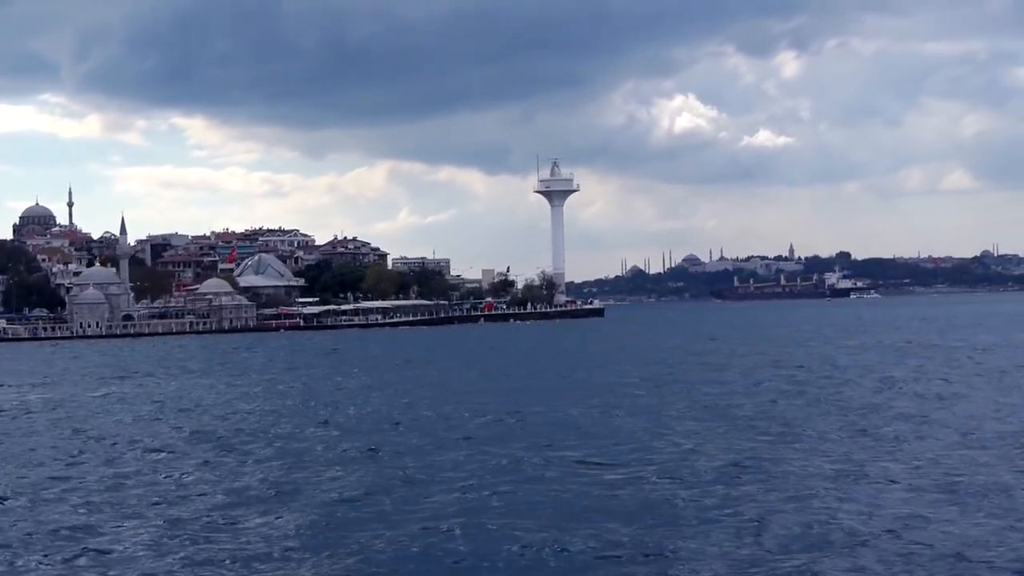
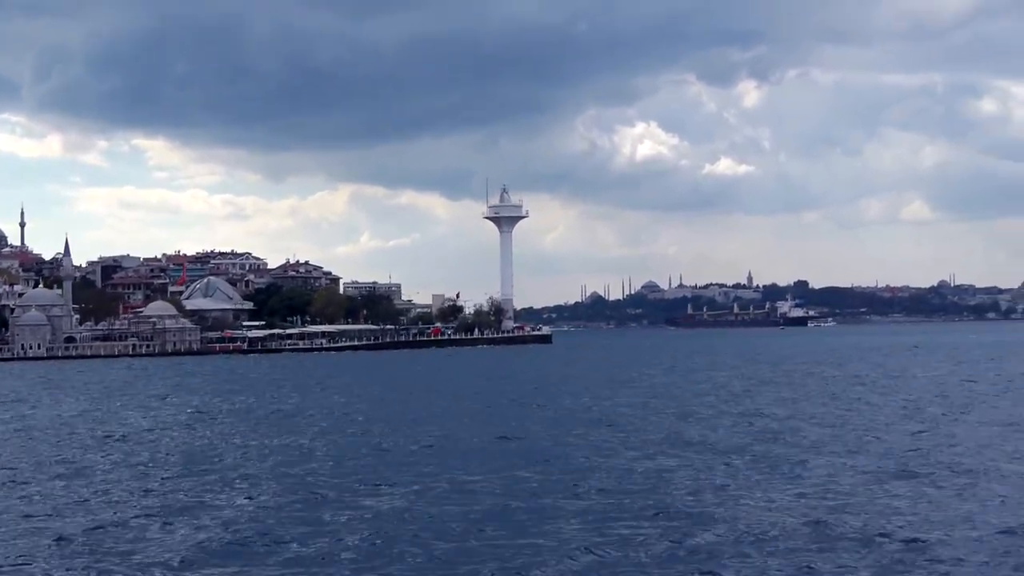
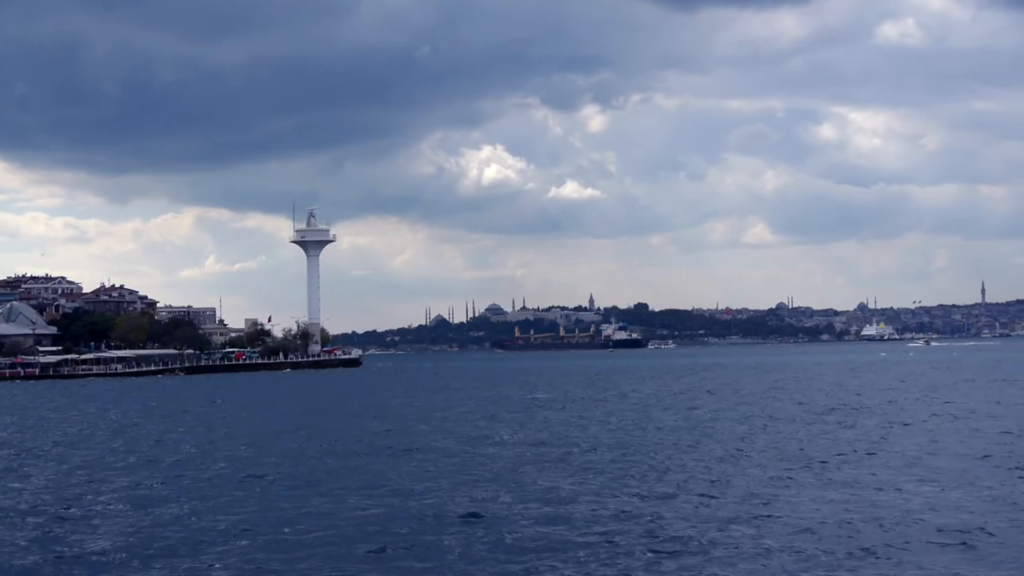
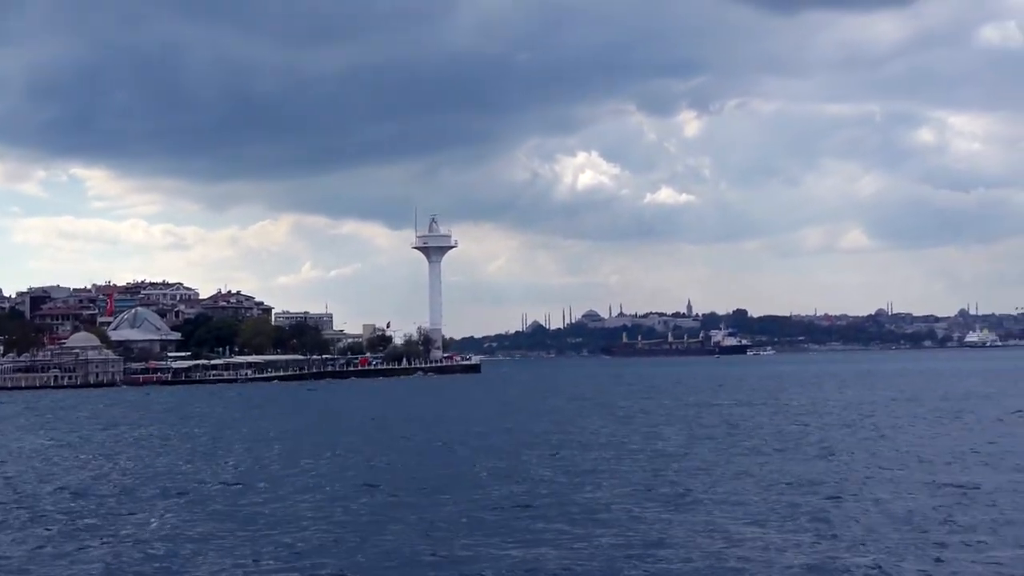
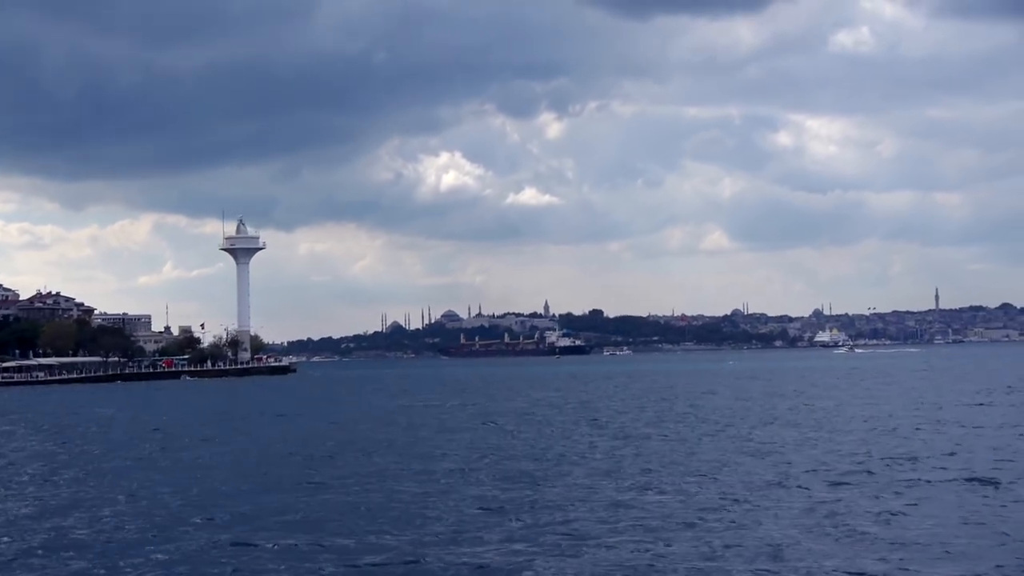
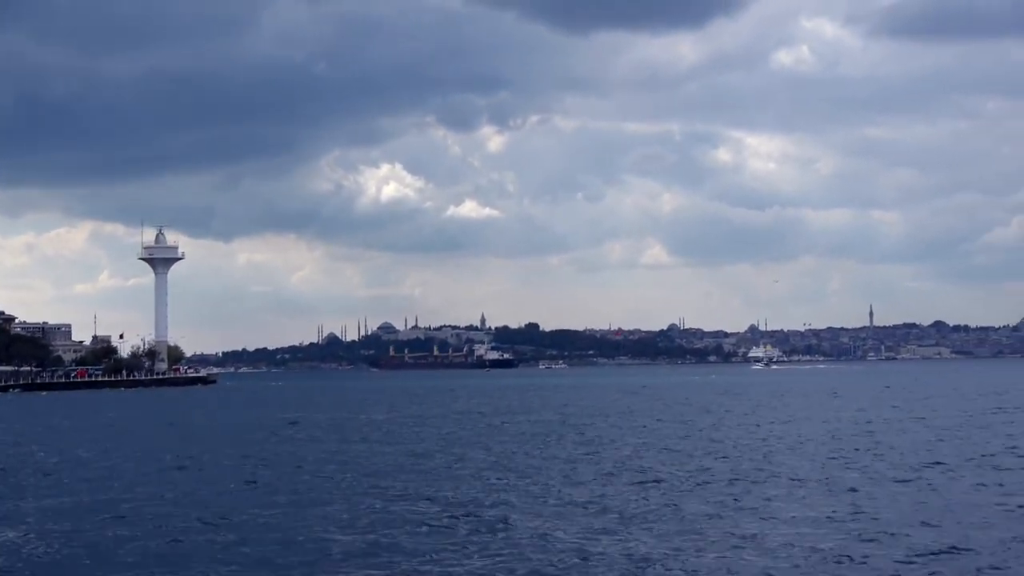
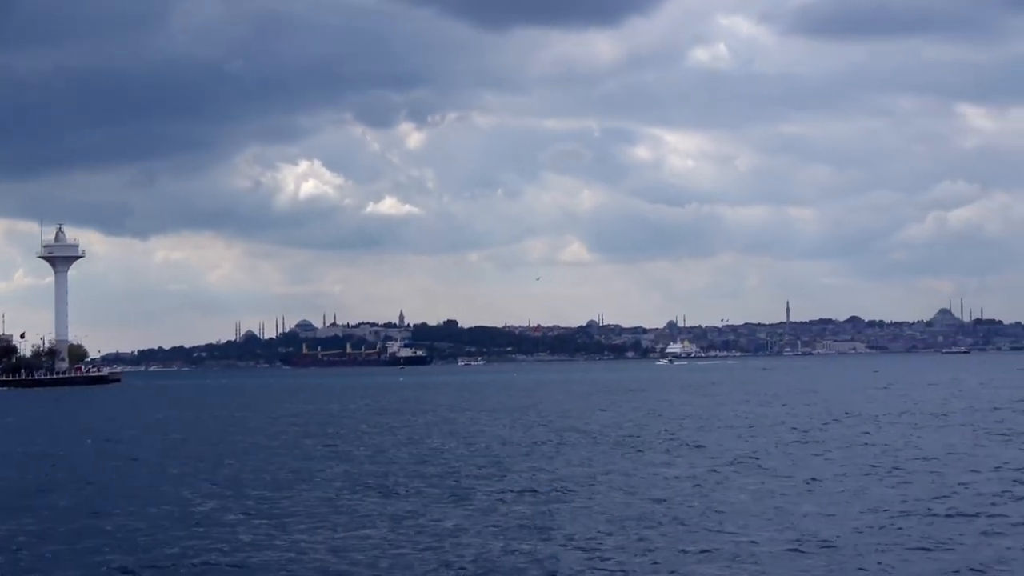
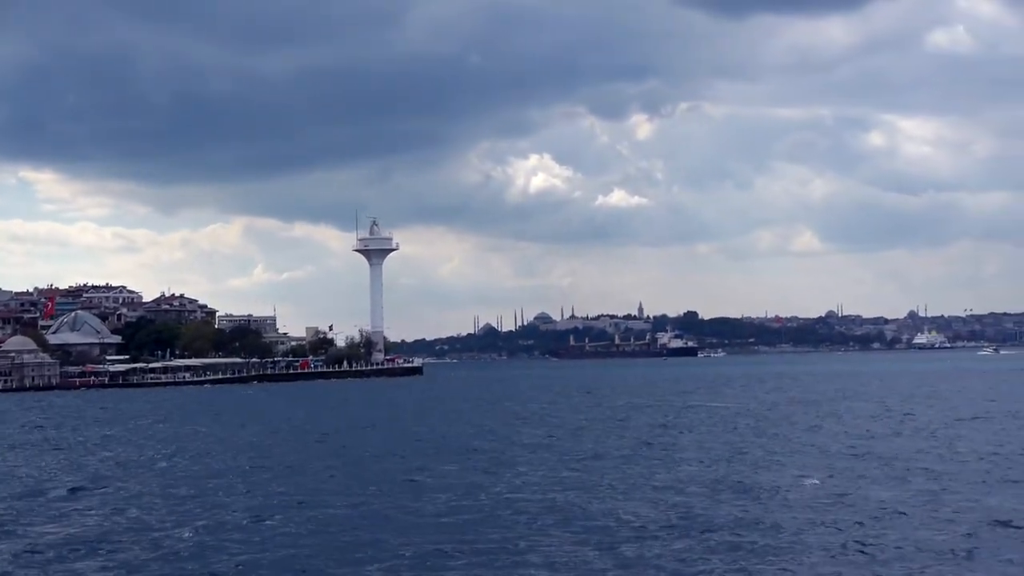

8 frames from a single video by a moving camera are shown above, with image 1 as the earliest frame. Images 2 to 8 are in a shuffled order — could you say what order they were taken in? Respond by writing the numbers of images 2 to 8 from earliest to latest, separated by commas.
2, 4, 8, 3, 5, 6, 7
